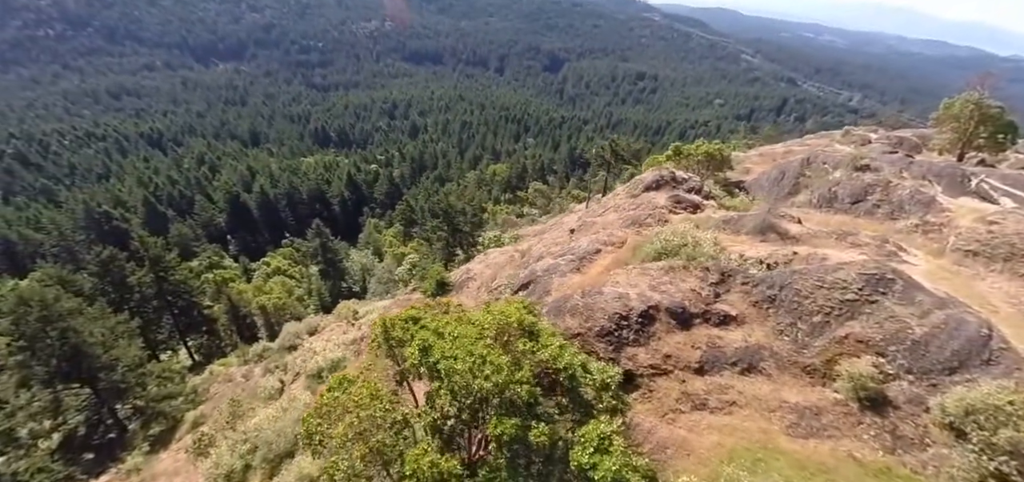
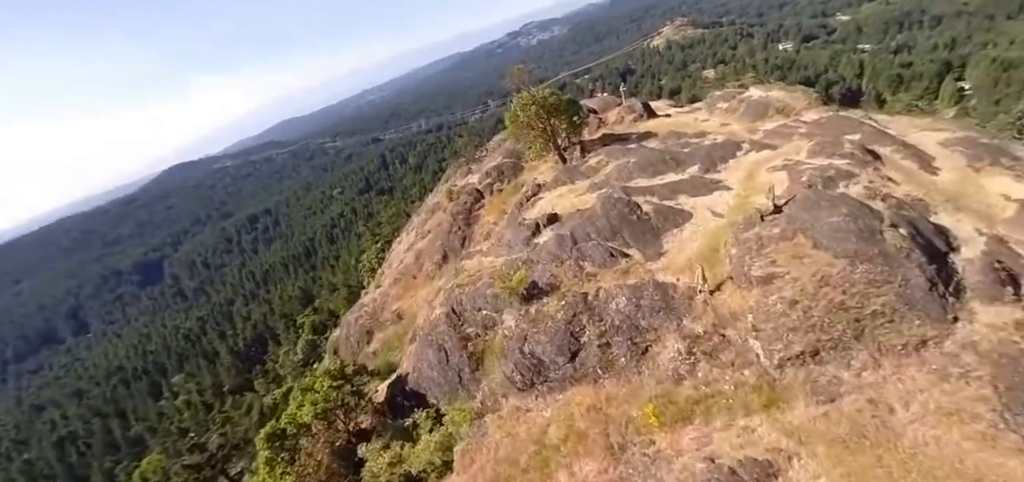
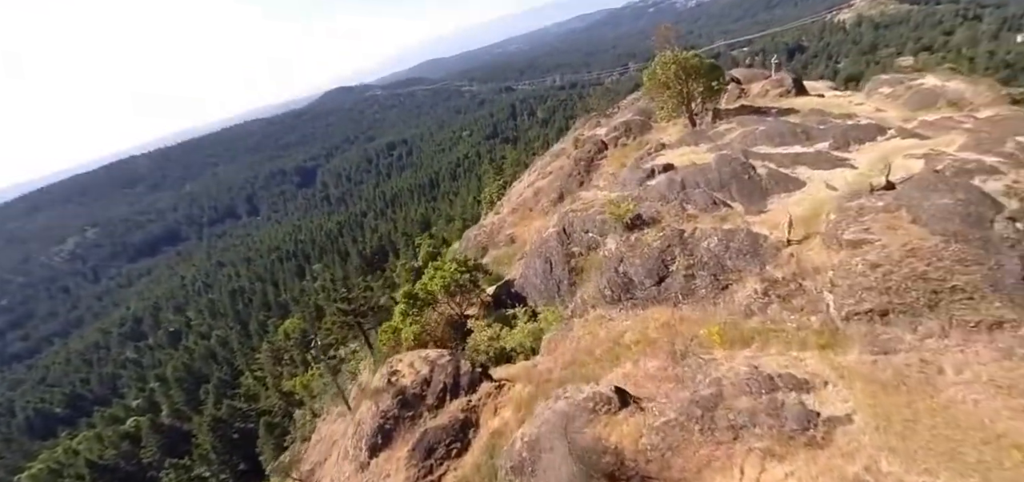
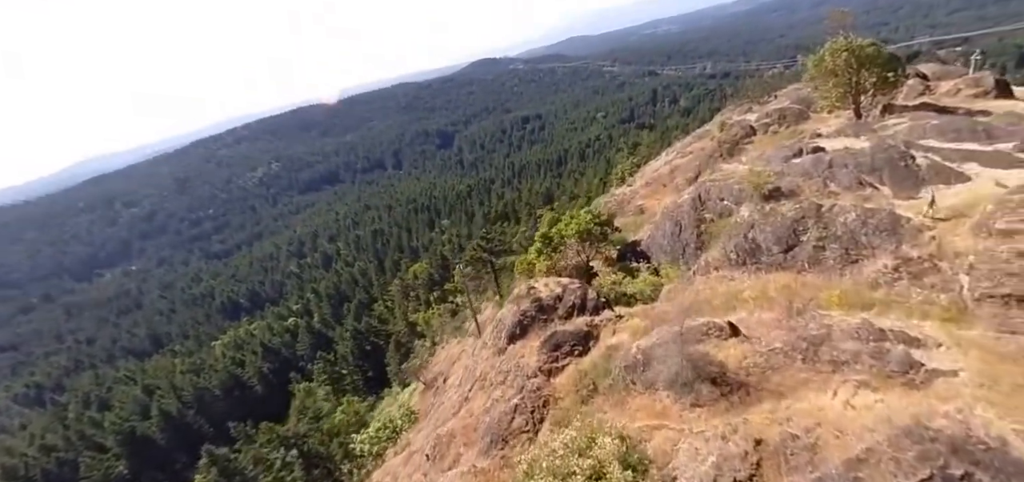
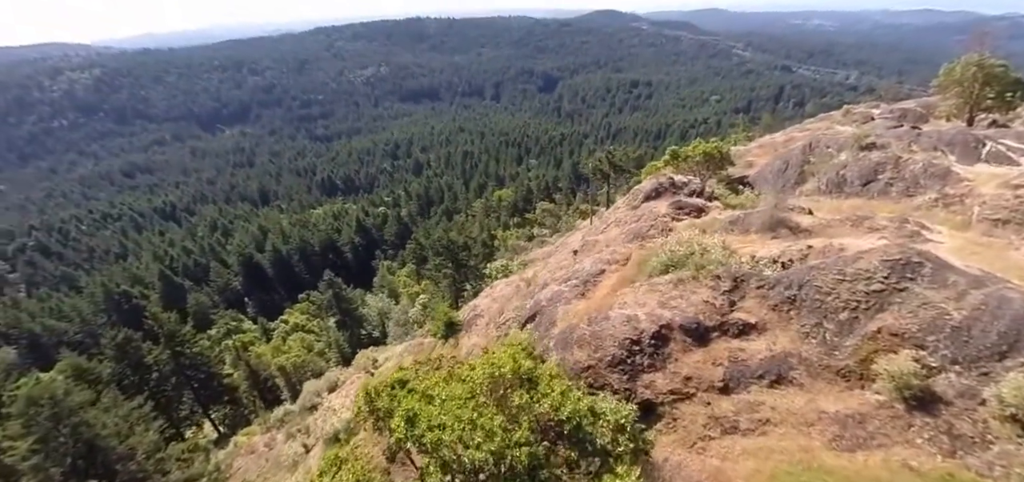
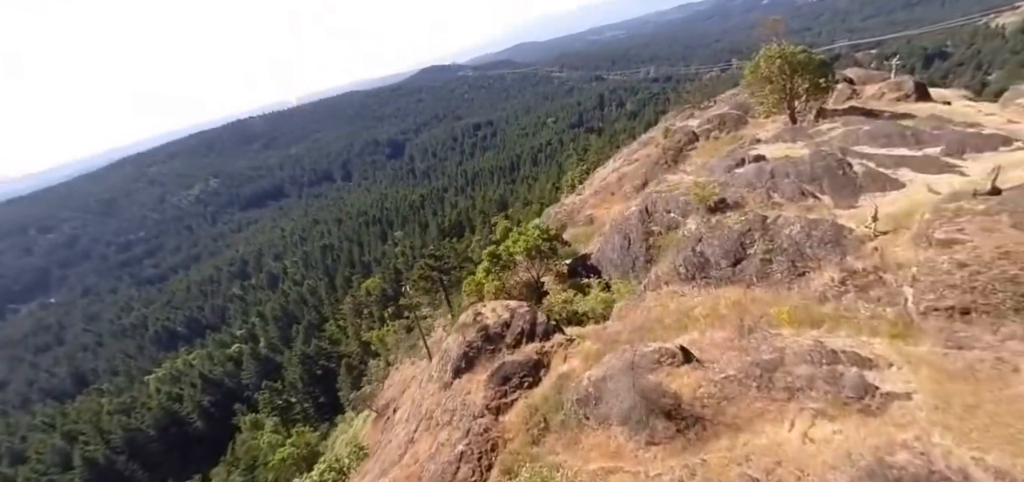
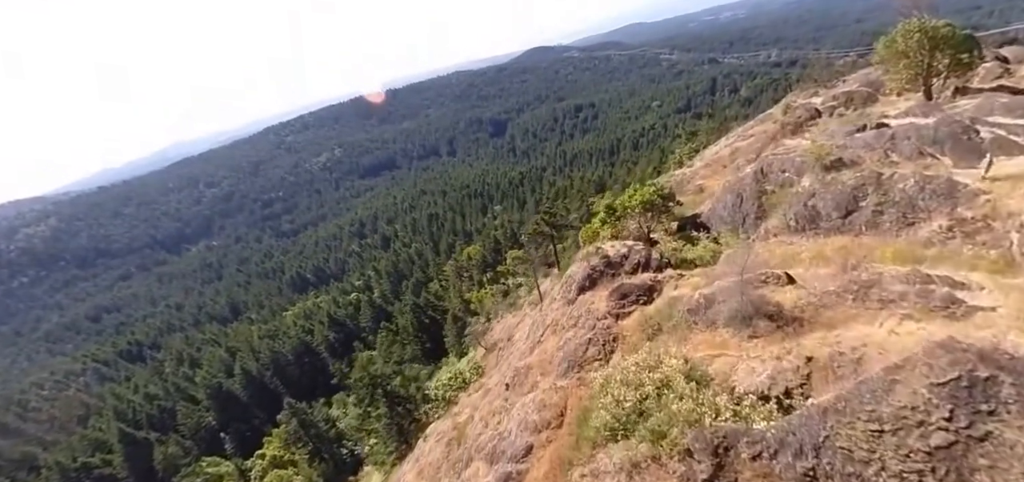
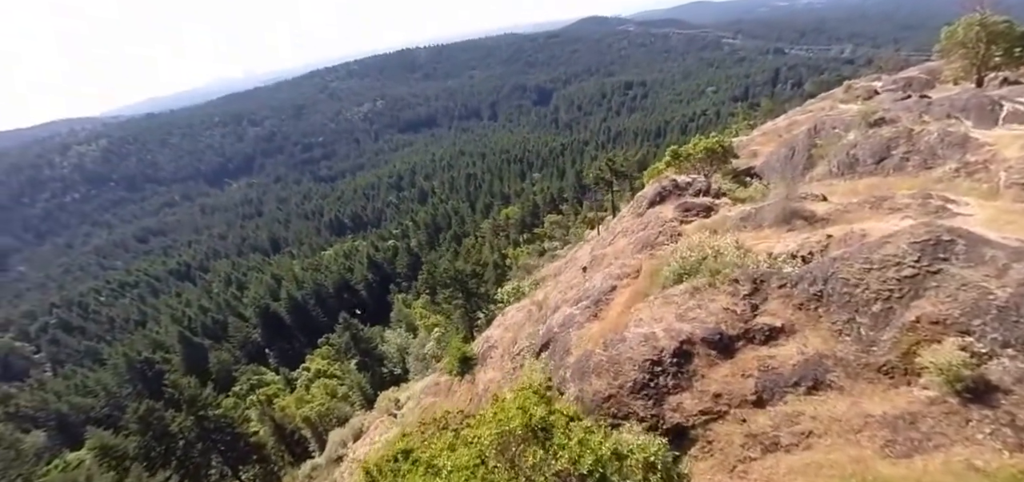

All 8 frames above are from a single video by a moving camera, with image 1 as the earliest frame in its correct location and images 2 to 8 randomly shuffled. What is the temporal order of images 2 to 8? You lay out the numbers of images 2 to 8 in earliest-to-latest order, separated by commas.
5, 8, 7, 4, 6, 3, 2
